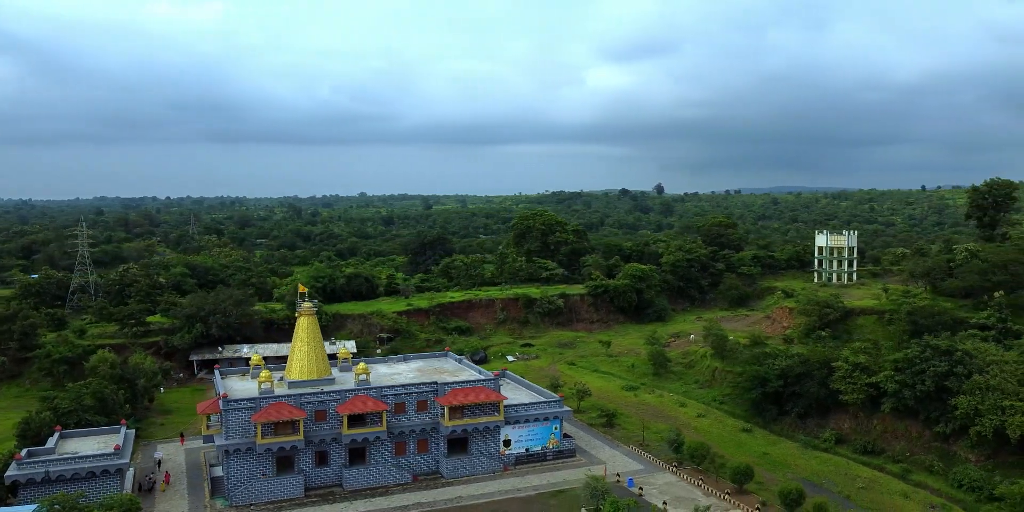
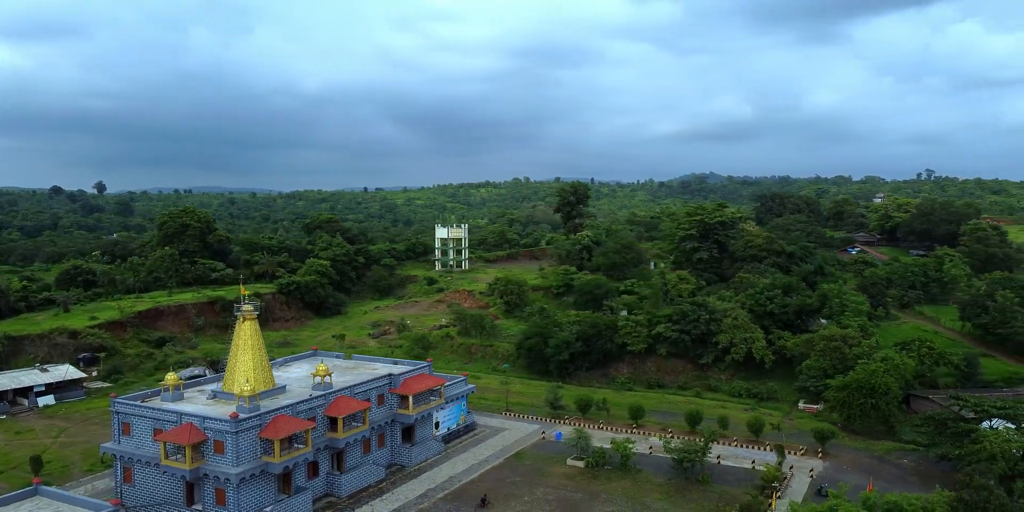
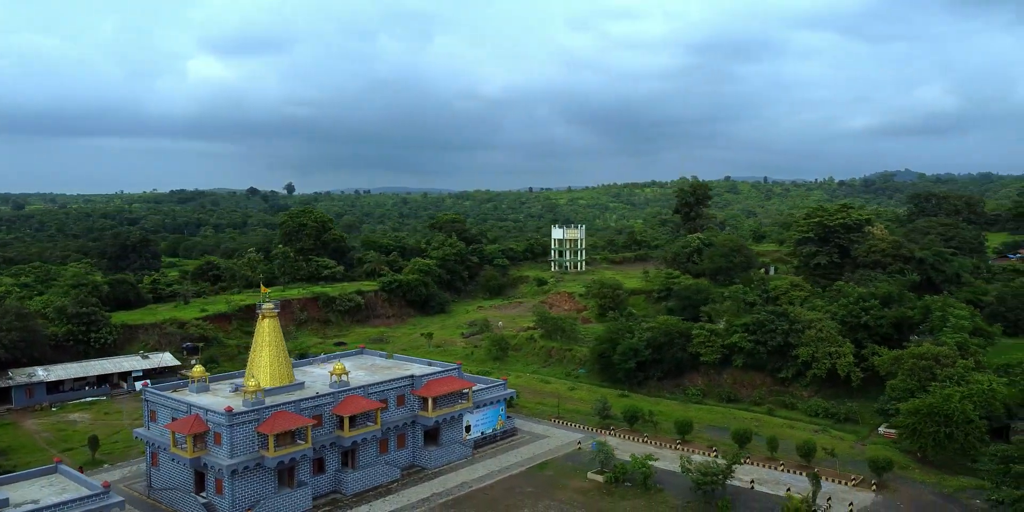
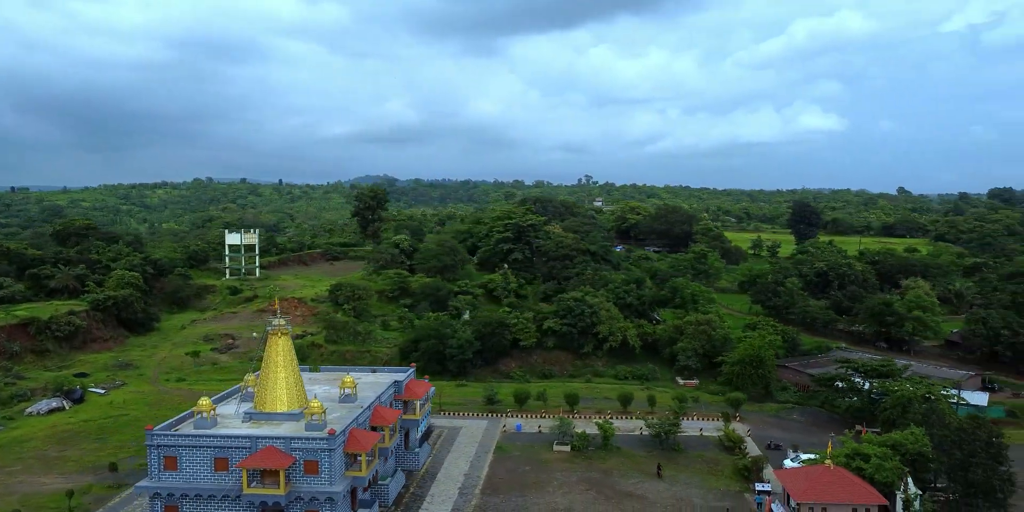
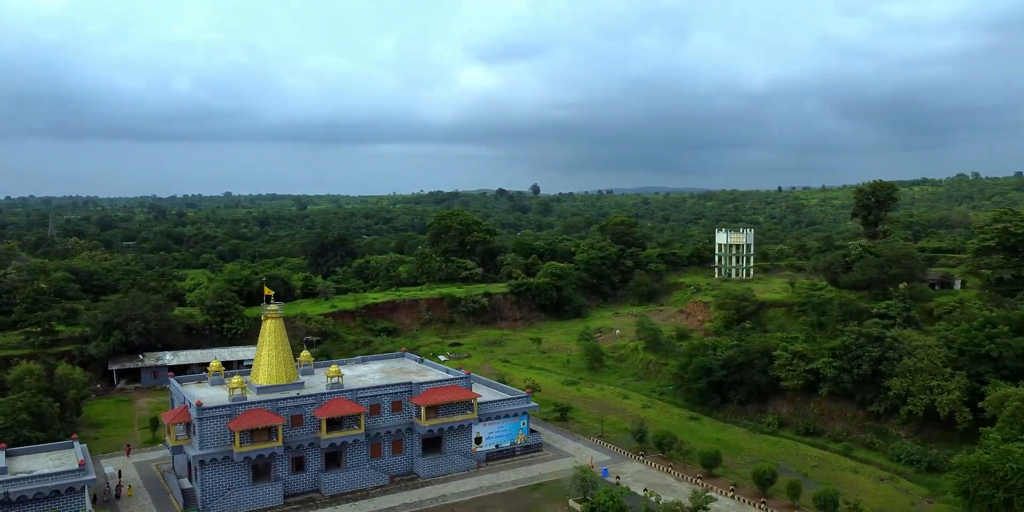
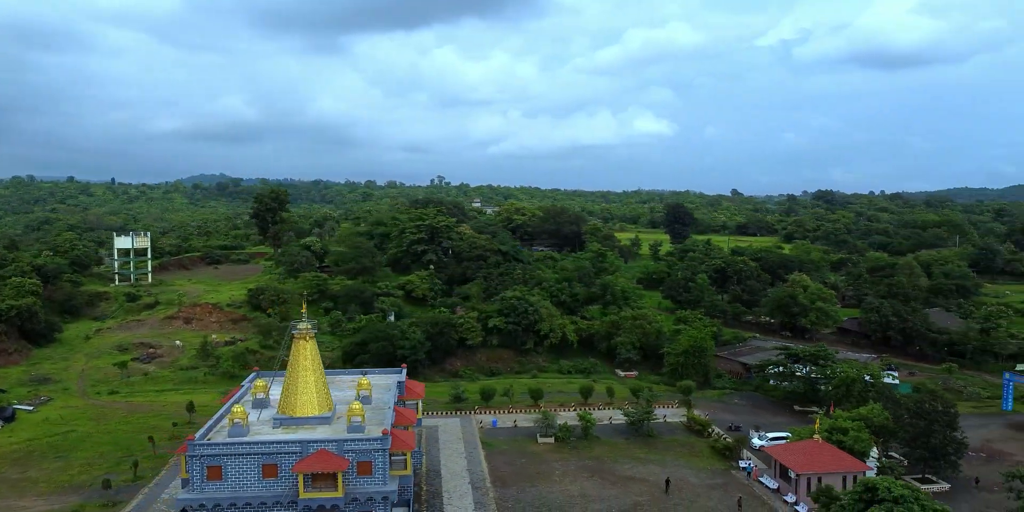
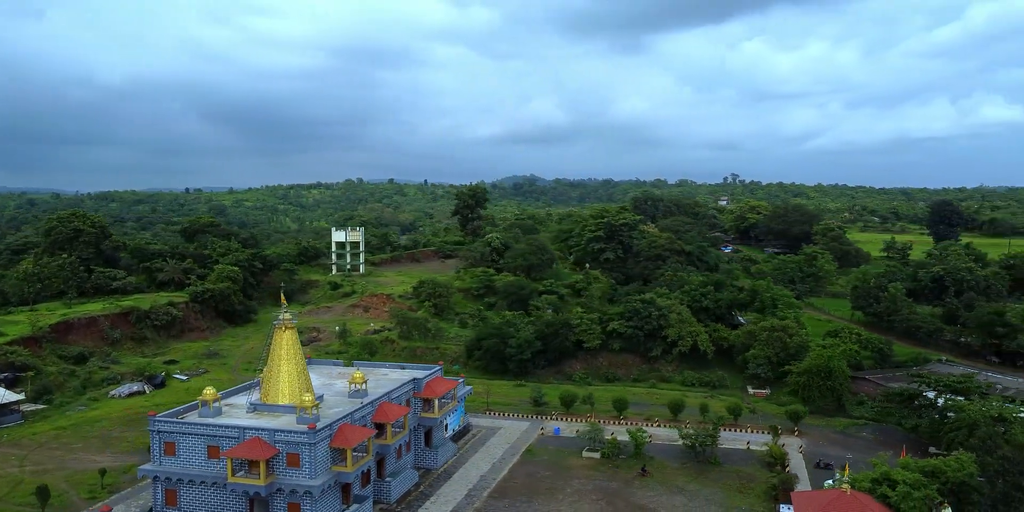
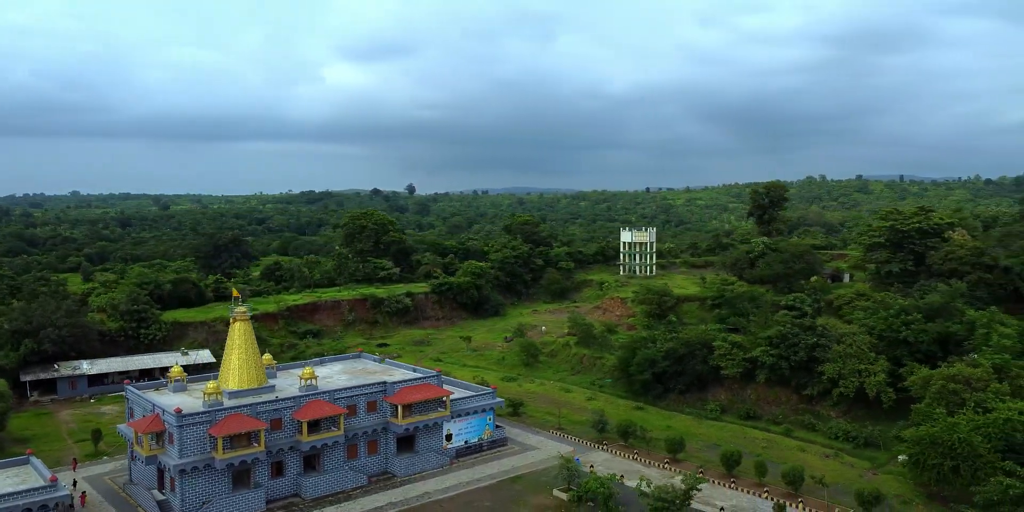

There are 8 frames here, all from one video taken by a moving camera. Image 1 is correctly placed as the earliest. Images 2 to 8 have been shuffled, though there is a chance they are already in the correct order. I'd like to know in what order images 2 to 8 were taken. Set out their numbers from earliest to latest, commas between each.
5, 8, 3, 2, 7, 4, 6
